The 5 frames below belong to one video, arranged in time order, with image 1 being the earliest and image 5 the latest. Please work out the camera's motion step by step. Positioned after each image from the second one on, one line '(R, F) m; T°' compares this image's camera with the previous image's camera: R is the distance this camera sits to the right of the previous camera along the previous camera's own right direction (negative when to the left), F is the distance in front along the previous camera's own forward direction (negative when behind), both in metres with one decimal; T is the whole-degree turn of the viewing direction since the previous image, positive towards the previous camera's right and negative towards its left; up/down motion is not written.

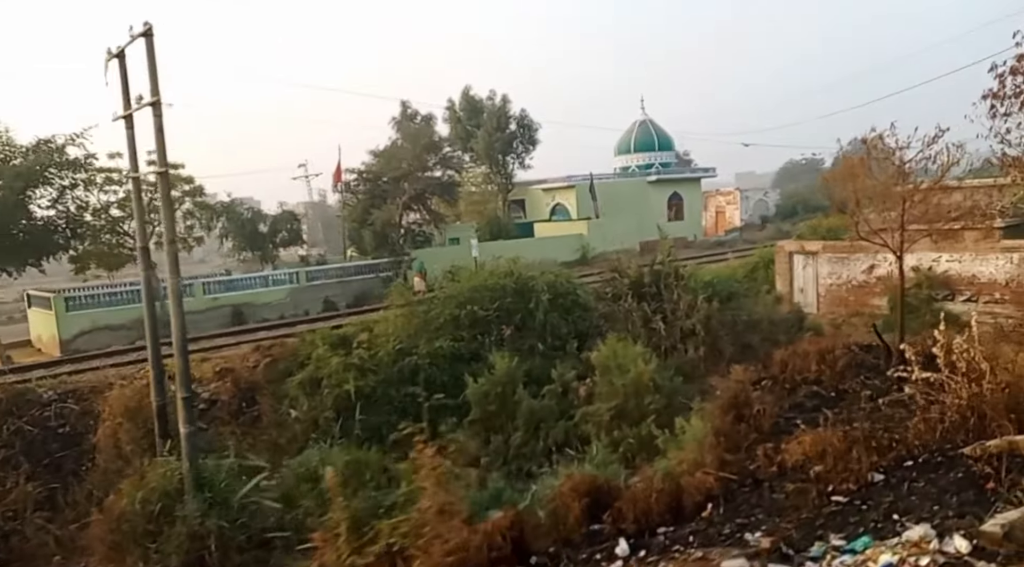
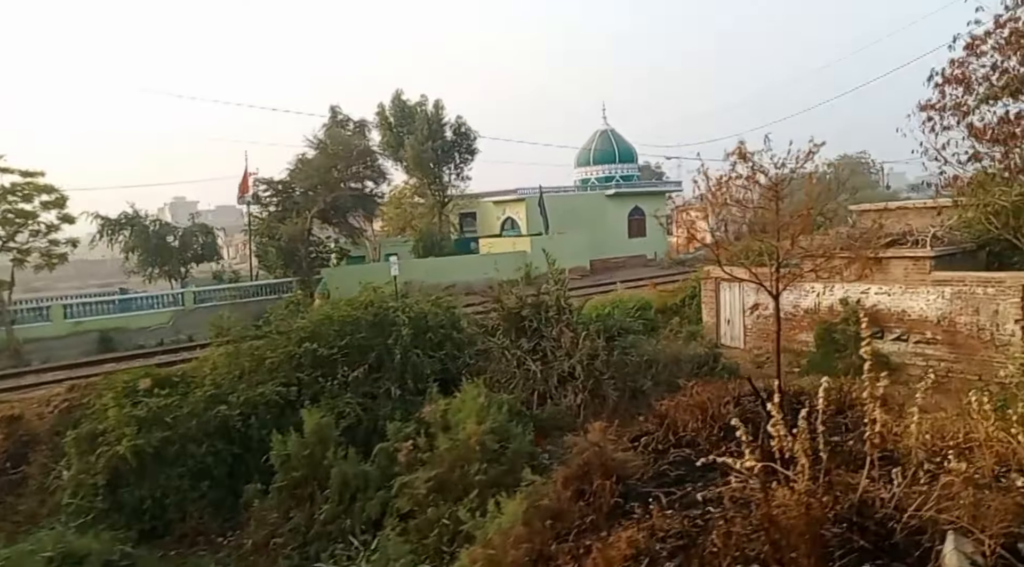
(+2.0, +1.6) m; 0°
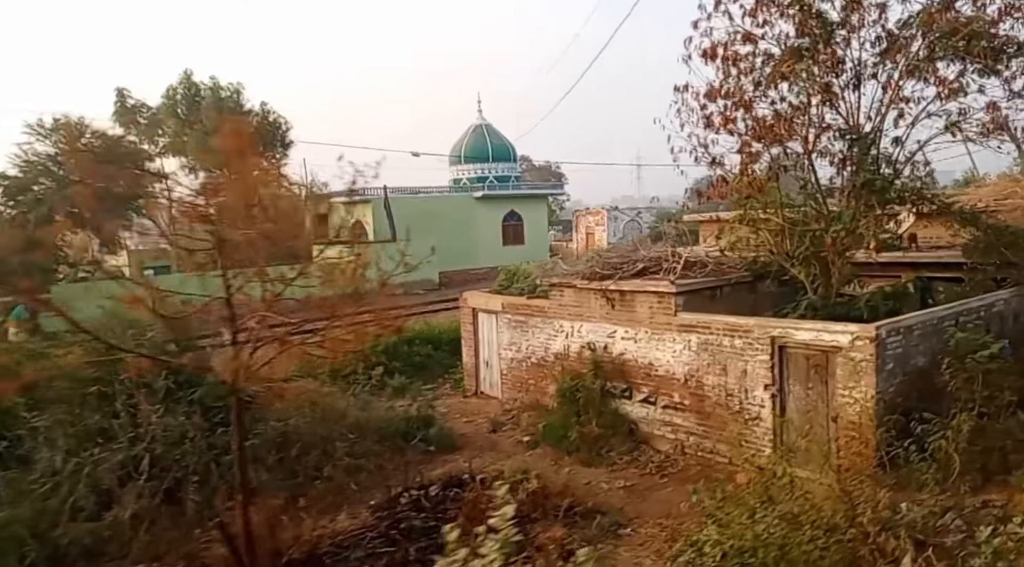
(+4.1, +3.0) m; +4°
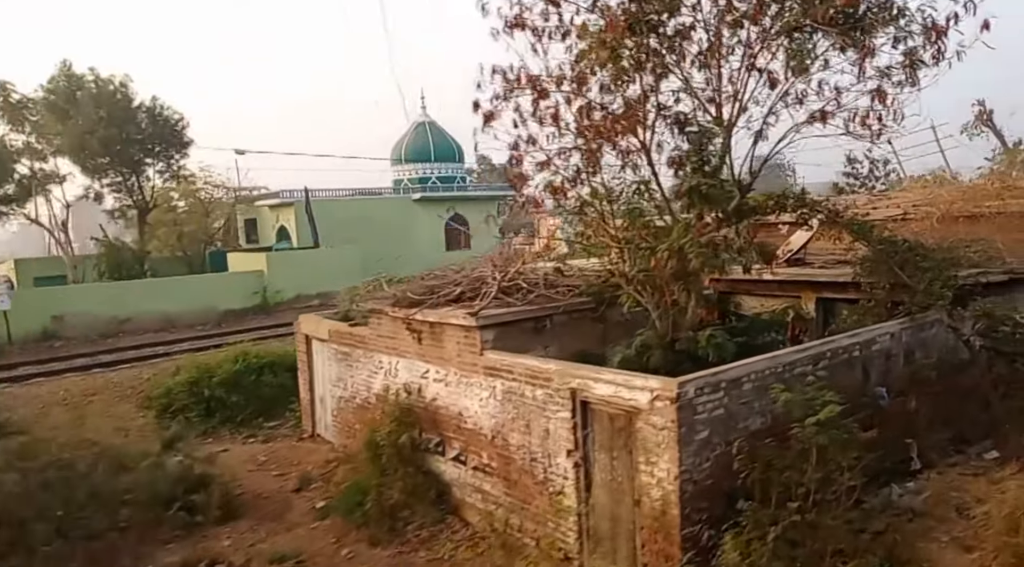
(+2.1, +1.7) m; +1°
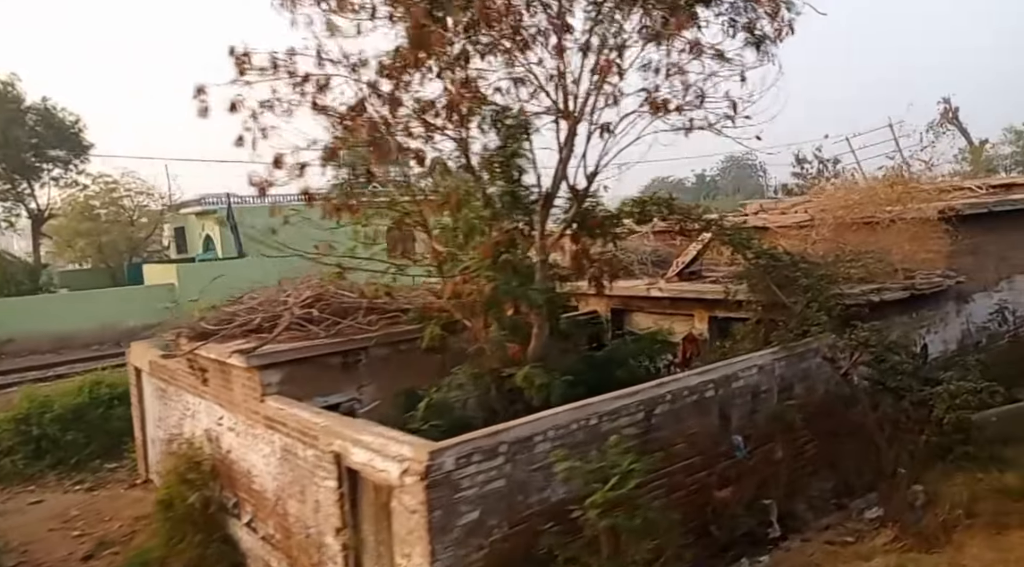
(+1.5, +1.1) m; +2°
